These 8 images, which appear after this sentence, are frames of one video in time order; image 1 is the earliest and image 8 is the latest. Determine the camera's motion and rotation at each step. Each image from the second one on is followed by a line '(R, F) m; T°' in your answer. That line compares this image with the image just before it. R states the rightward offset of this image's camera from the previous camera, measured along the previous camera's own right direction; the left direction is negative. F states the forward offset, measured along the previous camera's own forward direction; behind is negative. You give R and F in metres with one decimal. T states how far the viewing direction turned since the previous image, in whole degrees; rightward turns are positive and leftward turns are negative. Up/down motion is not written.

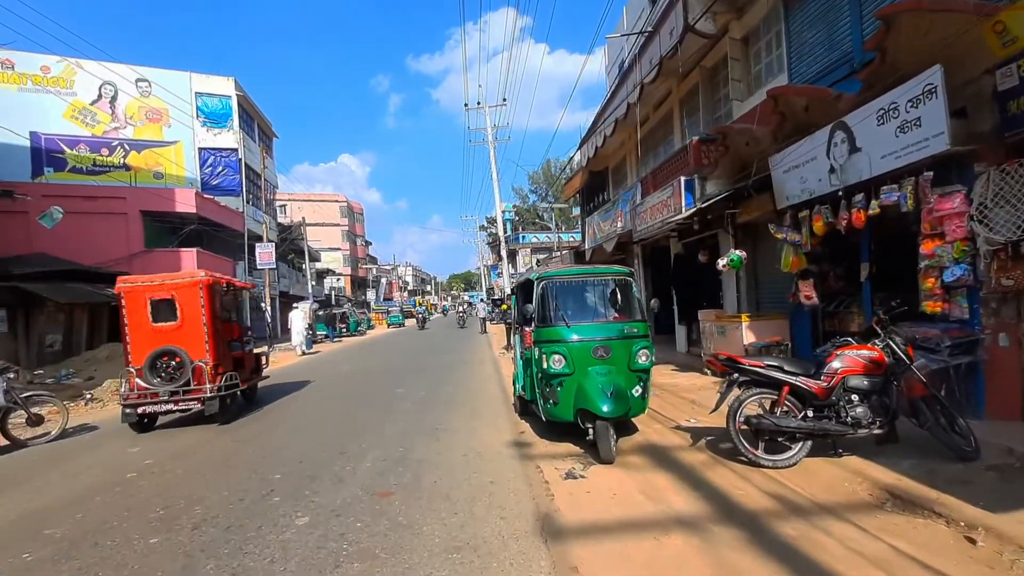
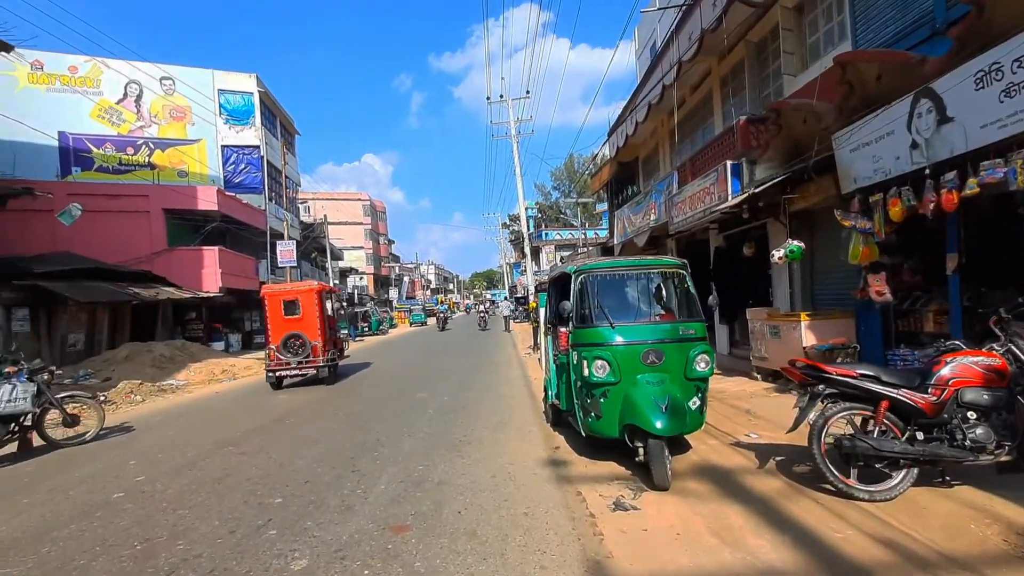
(-0.1, +0.9) m; -2°
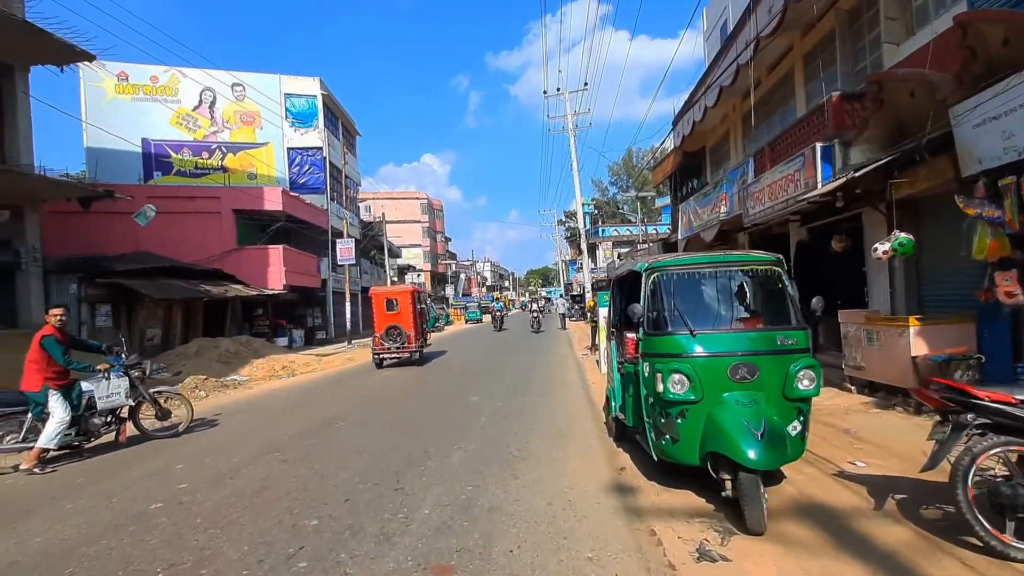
(0.0, +0.7) m; -6°
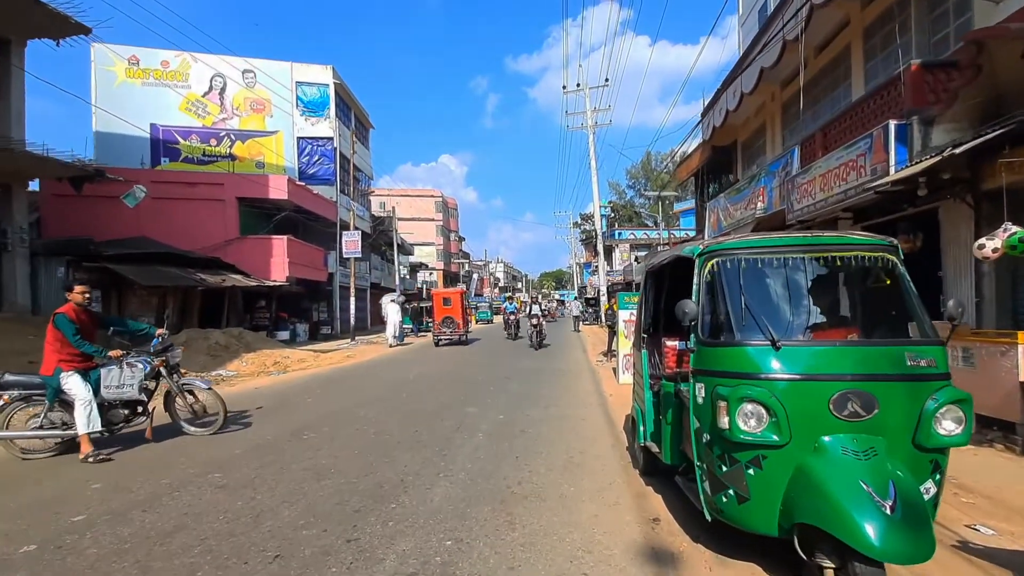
(+0.1, +1.4) m; -1°
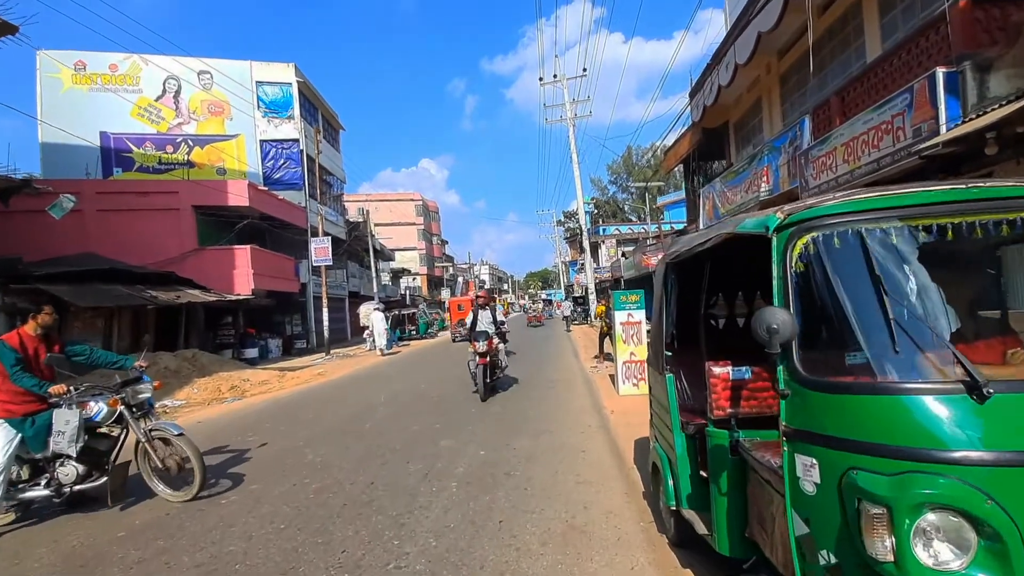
(+0.1, +1.5) m; +2°
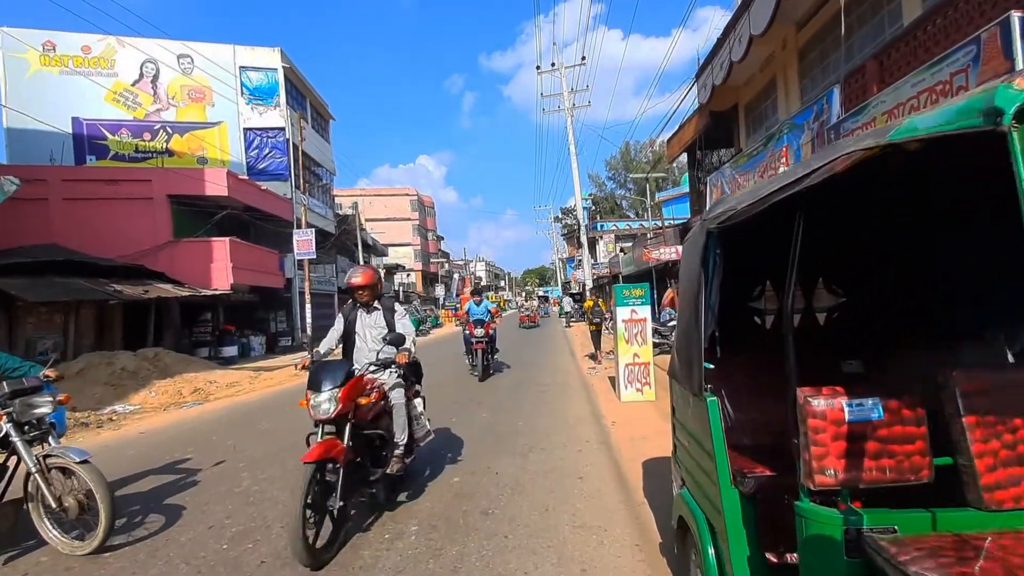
(+0.2, +1.2) m; 0°
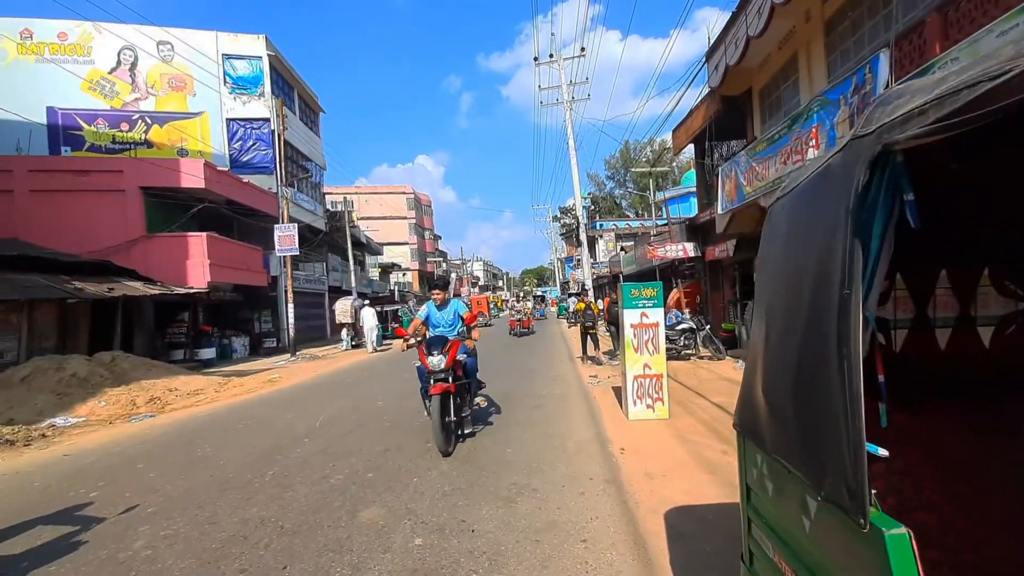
(+0.1, +1.3) m; 0°
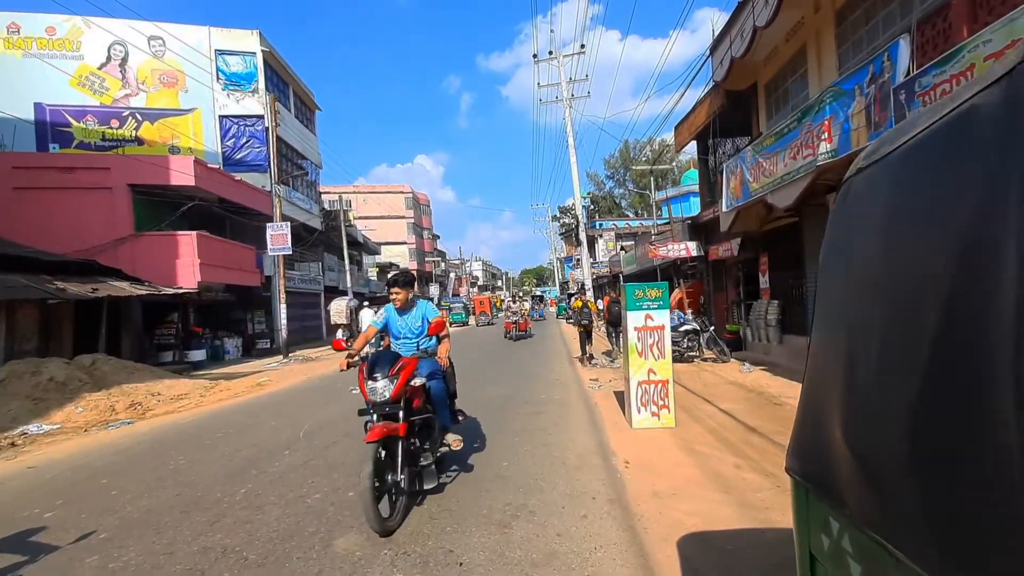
(0.0, +0.5) m; 0°
